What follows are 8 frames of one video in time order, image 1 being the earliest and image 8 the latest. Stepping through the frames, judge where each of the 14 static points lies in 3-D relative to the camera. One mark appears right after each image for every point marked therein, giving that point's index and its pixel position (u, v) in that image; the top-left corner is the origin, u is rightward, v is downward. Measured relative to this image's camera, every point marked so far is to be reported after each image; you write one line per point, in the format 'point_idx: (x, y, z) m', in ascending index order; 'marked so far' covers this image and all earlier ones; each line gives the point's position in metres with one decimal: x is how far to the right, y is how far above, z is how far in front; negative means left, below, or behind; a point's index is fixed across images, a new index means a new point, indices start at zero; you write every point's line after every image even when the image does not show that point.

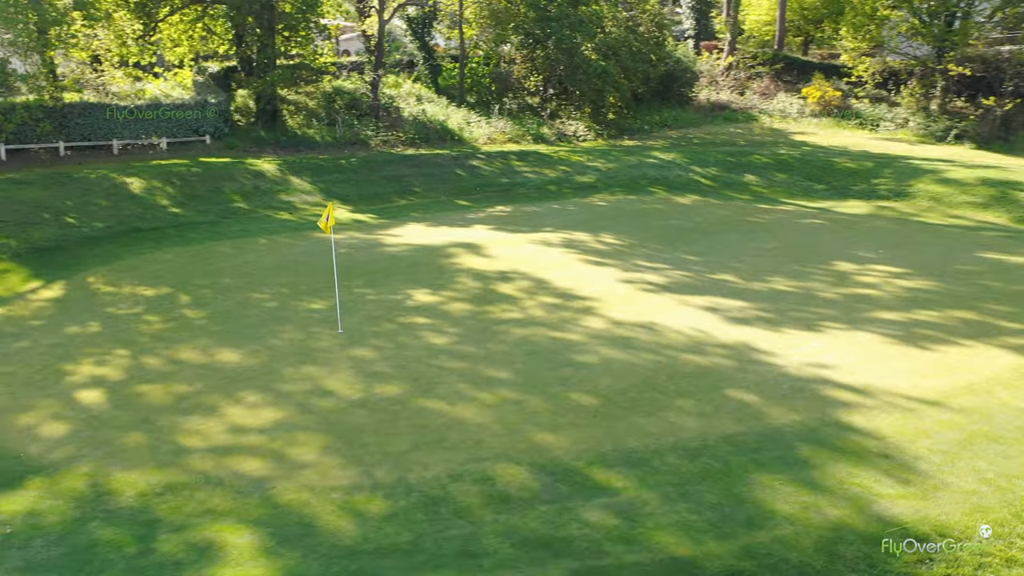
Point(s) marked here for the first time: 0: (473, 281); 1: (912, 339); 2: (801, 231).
0: (-0.5, +0.1, +10.9) m
1: (+4.5, -0.5, +9.2) m
2: (+5.8, +1.1, +16.3) m
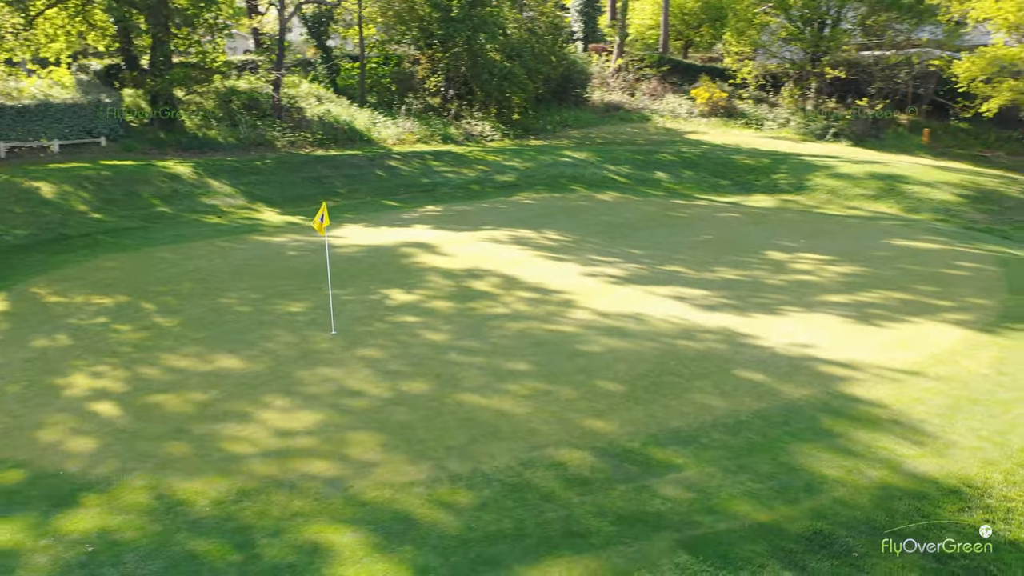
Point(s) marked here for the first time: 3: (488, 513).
0: (-0.9, +0.1, +10.9) m
1: (+4.3, -0.3, +10.0) m
2: (+4.5, +1.4, +17.2) m
3: (-0.1, -1.4, +4.9) m
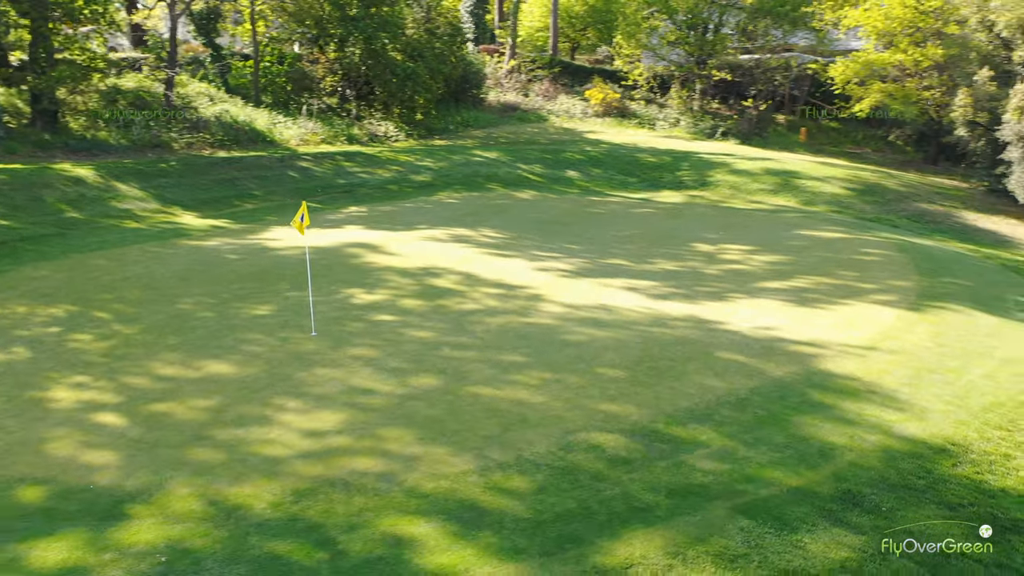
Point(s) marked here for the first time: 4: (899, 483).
0: (-1.5, +0.1, +10.9) m
1: (+3.9, -0.2, +10.8) m
2: (+2.9, +1.5, +17.9) m
3: (+0.2, -1.3, +5.1) m
4: (+2.7, -1.3, +5.6) m
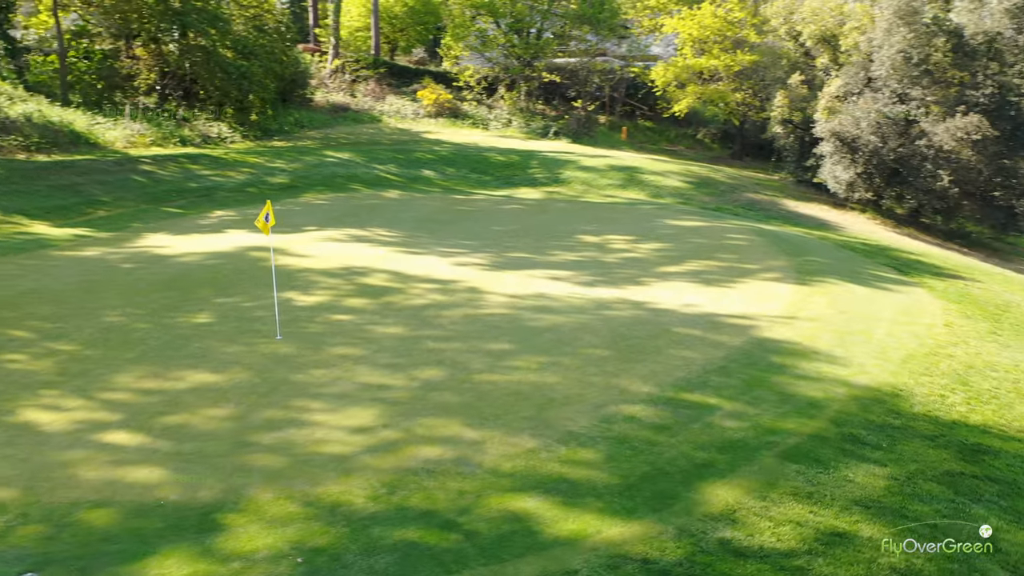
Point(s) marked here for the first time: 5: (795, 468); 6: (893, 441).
0: (-2.4, +0.1, +10.7) m
1: (+2.9, +0.1, +11.8) m
2: (+0.1, +1.7, +18.6) m
3: (+0.7, -1.2, +5.5) m
4: (+3.0, -1.1, +6.5) m
5: (+1.9, -1.2, +5.5) m
6: (+2.9, -1.2, +6.2) m
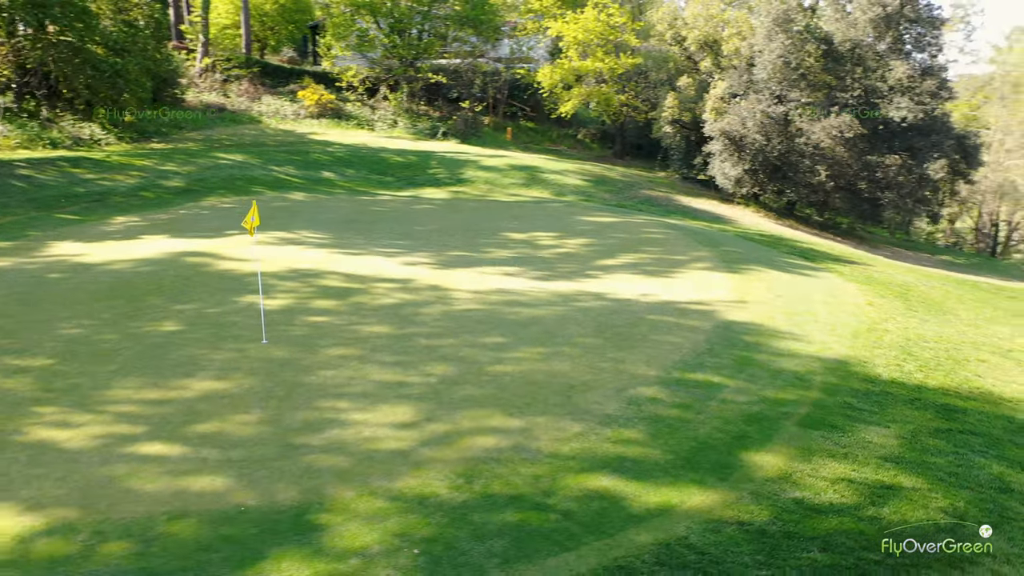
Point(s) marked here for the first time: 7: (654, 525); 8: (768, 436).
0: (-2.9, +0.1, +10.4) m
1: (+2.1, +0.2, +12.4) m
2: (-1.8, +1.7, +18.6) m
3: (+1.1, -1.1, +5.8) m
4: (+3.1, -0.9, +7.2) m
5: (+2.3, -1.1, +6.0) m
6: (+3.1, -1.0, +6.9) m
7: (+0.8, -1.3, +4.5) m
8: (+1.8, -1.1, +5.9) m
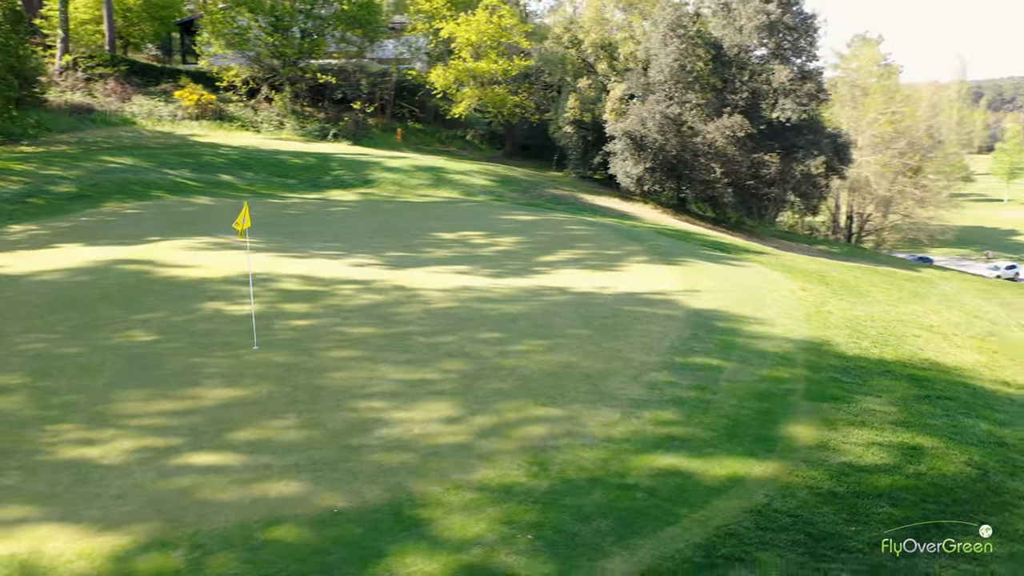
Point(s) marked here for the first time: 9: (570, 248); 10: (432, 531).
0: (-3.3, 0.0, +10.0) m
1: (+1.2, +0.3, +12.8) m
2: (-3.7, +1.6, +18.3) m
3: (+1.4, -1.0, +6.1) m
4: (+3.2, -0.8, +7.8) m
5: (+2.5, -0.9, +6.5) m
6: (+3.2, -0.8, +7.5) m
7: (+1.3, -1.2, +4.8) m
8: (+2.1, -1.0, +6.3) m
9: (+1.0, +0.7, +14.4) m
10: (-0.4, -1.3, +4.4) m
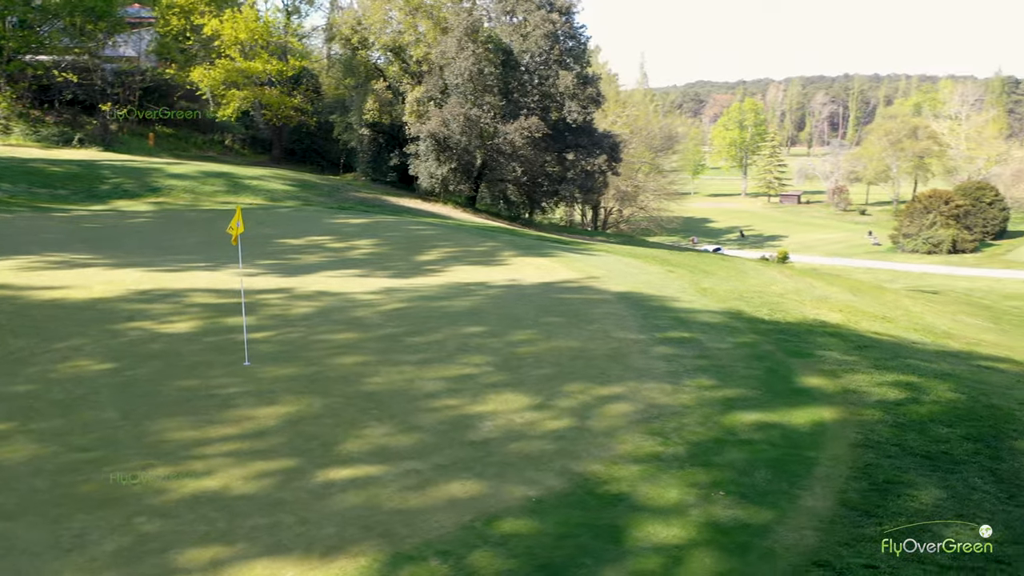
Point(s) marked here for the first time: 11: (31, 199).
0: (-4.0, -0.2, +8.9) m
1: (-0.6, +0.4, +13.1) m
2: (-7.1, +1.2, +16.6) m
3: (+1.8, -0.8, +6.8) m
4: (+2.9, -0.5, +9.0) m
5: (+2.8, -0.7, +7.6) m
6: (+3.1, -0.5, +8.7) m
7: (+2.2, -1.0, +5.6) m
8: (+2.4, -0.7, +7.3) m
9: (-1.4, +0.7, +14.5) m
10: (+0.7, -1.2, +4.6) m
11: (-11.1, +2.1, +18.8) m
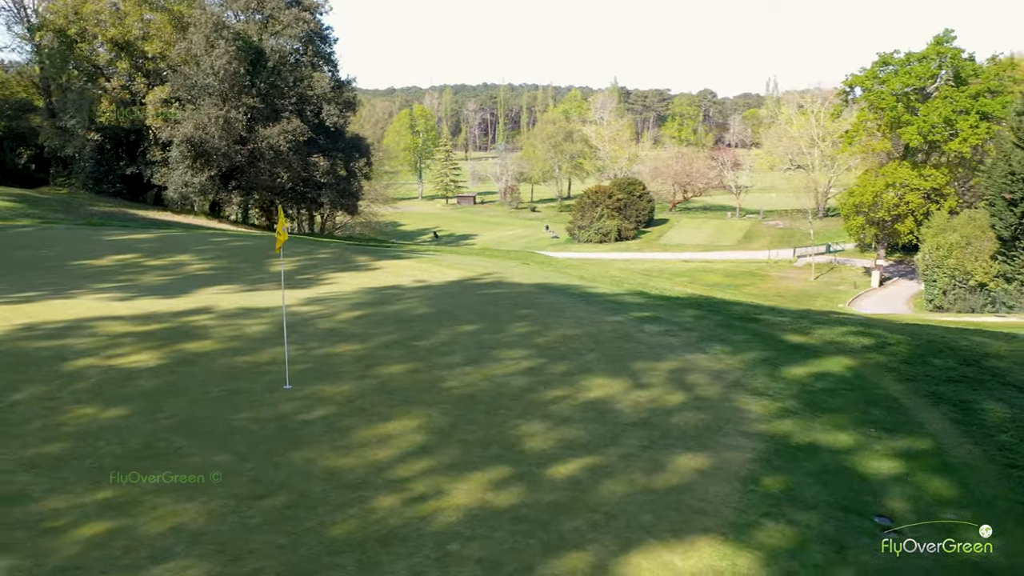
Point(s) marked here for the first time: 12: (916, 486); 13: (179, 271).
0: (-4.0, -0.5, +7.3) m
1: (-2.7, +0.3, +12.4) m
2: (-10.1, +0.5, +13.1) m
3: (+2.1, -0.5, +7.7) m
4: (+2.2, -0.2, +10.1) m
5: (+2.7, -0.4, +8.7) m
6: (+2.5, -0.2, +9.9) m
7: (+3.0, -0.7, +6.7) m
8: (+2.5, -0.4, +8.3) m
9: (-3.9, +0.5, +13.5) m
10: (+2.0, -1.0, +5.1) m
11: (-14.6, +0.9, +13.6) m
12: (+2.3, -1.1, +4.7) m
13: (-4.9, +0.2, +12.2) m
